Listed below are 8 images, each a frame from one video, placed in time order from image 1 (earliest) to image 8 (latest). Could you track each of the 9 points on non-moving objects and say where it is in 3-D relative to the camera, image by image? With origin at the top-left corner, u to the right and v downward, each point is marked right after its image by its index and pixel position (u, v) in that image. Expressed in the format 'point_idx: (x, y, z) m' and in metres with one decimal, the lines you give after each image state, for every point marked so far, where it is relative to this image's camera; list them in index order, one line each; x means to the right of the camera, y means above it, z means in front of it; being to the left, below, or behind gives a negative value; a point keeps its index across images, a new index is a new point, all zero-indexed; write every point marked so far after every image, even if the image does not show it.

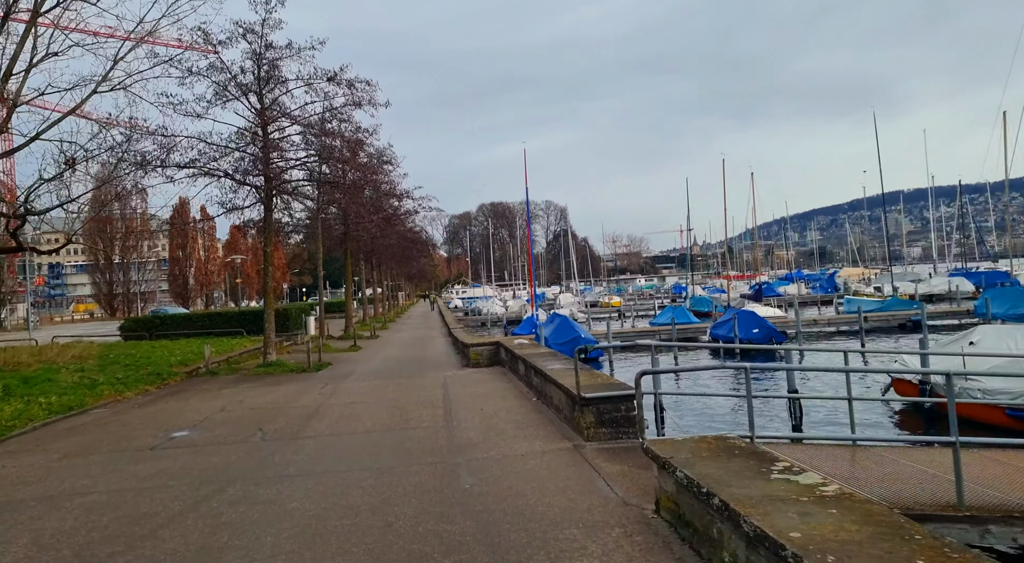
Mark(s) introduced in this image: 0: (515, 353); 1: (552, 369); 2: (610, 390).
0: (+0.1, -1.3, +13.0) m
1: (+0.6, -1.2, +10.0) m
2: (+1.0, -1.1, +7.3) m
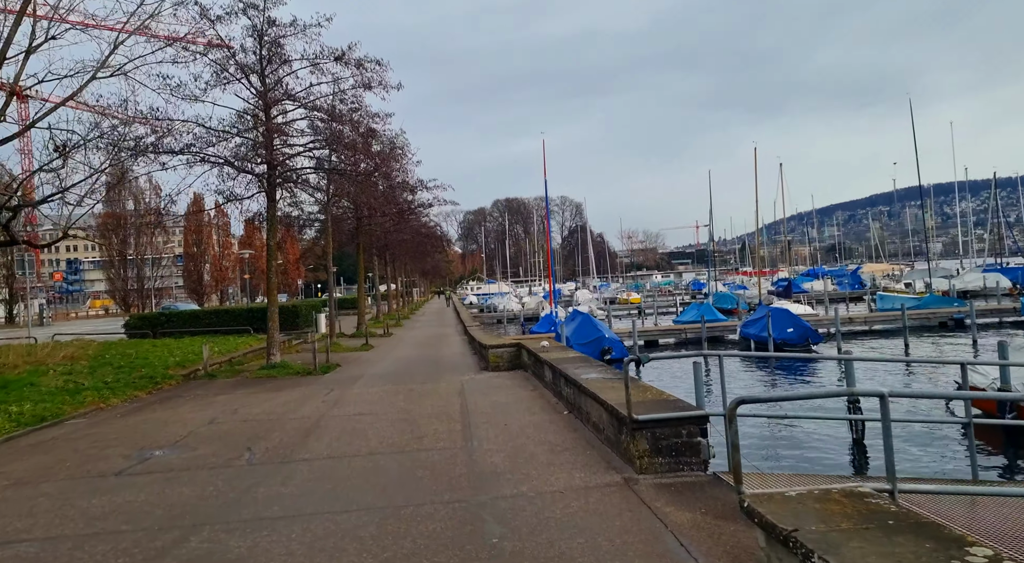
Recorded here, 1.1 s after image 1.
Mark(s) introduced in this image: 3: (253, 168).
0: (+0.5, -1.3, +11.7) m
1: (+0.9, -1.1, +8.7) m
2: (+1.3, -1.1, +6.0) m
3: (-5.7, +2.5, +15.8) m
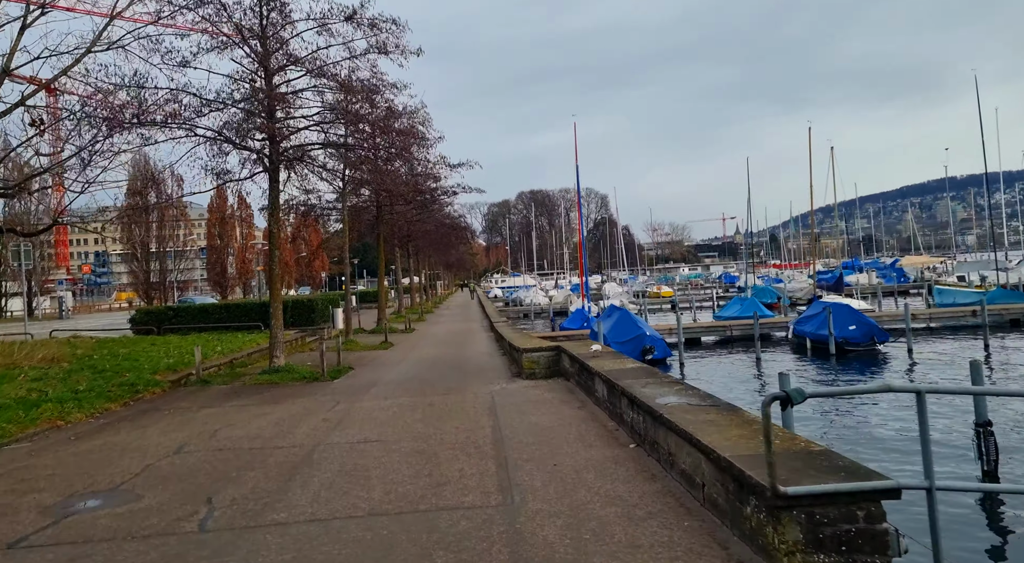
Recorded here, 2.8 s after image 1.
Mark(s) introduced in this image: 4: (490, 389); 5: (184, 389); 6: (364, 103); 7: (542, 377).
0: (+1.0, -1.2, +9.5) m
1: (+1.4, -1.1, +6.5) m
2: (+1.7, -1.0, +3.8) m
3: (-5.0, +2.7, +13.8) m
4: (-0.3, -1.7, +11.4) m
5: (-5.8, -1.9, +12.7) m
6: (-3.3, +4.1, +16.1) m
7: (+0.5, -1.6, +12.3) m
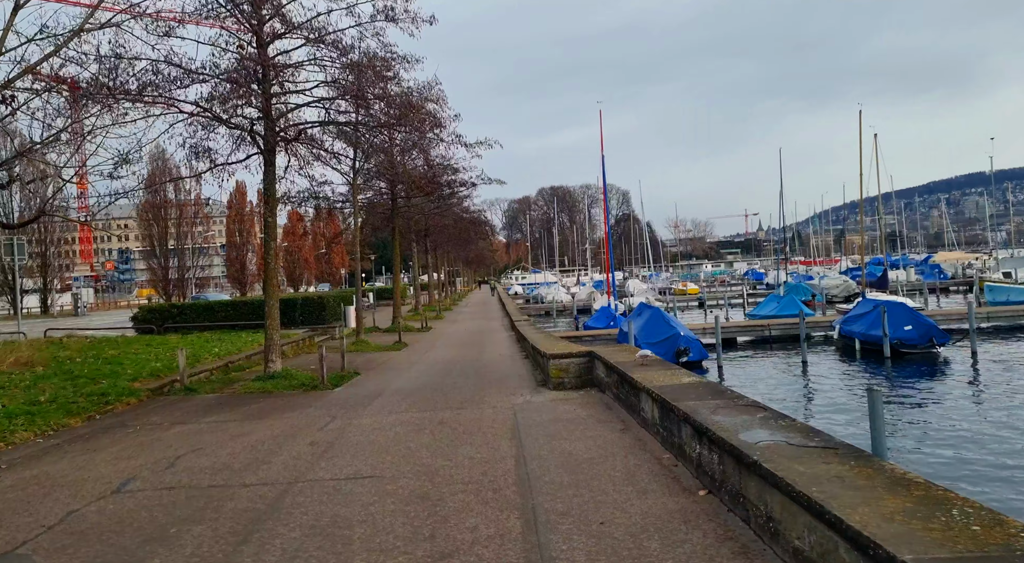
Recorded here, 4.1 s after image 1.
0: (+1.3, -1.1, +7.8) m
1: (+1.6, -1.0, +4.8) m
2: (+1.8, -1.0, +2.1) m
3: (-4.6, +2.8, +12.3) m
4: (0.0, -1.6, +9.7) m
5: (-5.4, -1.8, +11.2) m
6: (-2.8, +4.2, +14.5) m
7: (+0.9, -1.6, +10.6) m
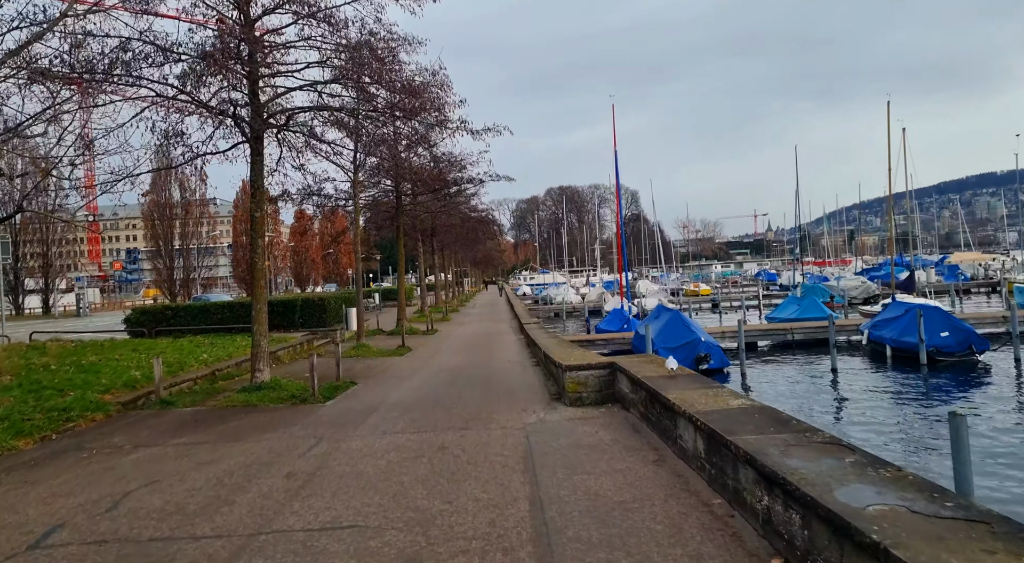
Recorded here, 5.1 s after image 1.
0: (+1.4, -1.1, +6.6) m
1: (+1.7, -1.0, +3.5) m
2: (+1.8, -1.0, +0.8) m
3: (-4.4, +2.7, +11.1) m
4: (+0.1, -1.7, +8.5) m
5: (-5.2, -1.8, +10.0) m
6: (-2.6, +4.1, +13.3) m
7: (+1.0, -1.6, +9.4) m
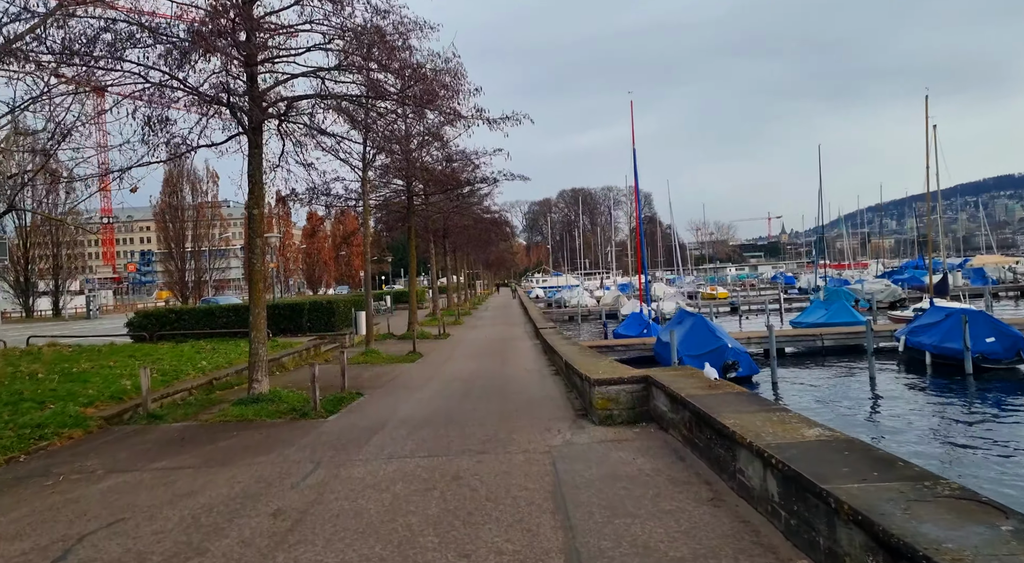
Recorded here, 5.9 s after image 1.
0: (+1.6, -1.2, +5.6) m
1: (+1.8, -1.1, +2.5) m
2: (+2.0, -1.0, -0.2) m
3: (-4.1, +2.7, +10.2) m
4: (+0.4, -1.7, +7.5) m
5: (-5.0, -1.9, +9.1) m
6: (-2.2, +4.1, +12.4) m
7: (+1.3, -1.6, +8.4) m
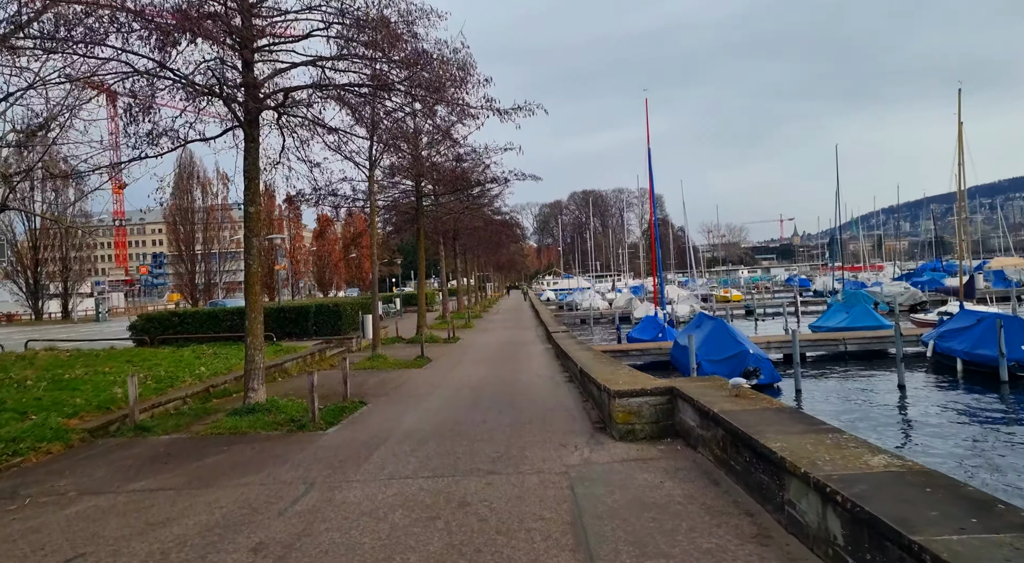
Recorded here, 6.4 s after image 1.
0: (+1.7, -1.2, +4.9) m
1: (+1.9, -1.1, +1.8) m
2: (+2.0, -1.0, -0.9) m
3: (-4.0, +2.7, +9.6) m
4: (+0.5, -1.7, +6.8) m
5: (-4.8, -1.9, +8.5) m
6: (-2.1, +4.1, +11.7) m
7: (+1.4, -1.7, +7.7) m
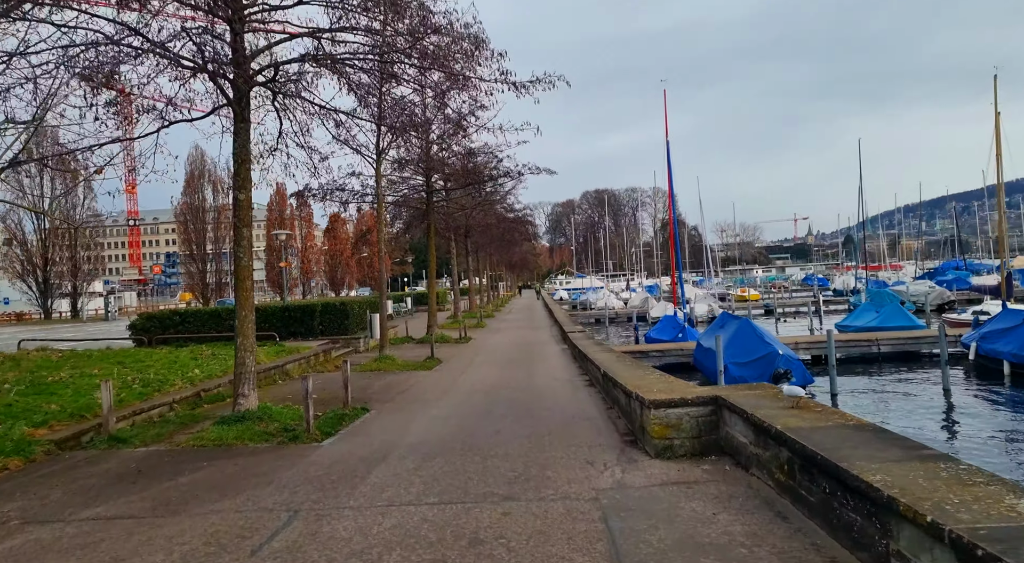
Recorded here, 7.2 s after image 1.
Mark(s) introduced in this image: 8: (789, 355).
0: (+1.9, -1.1, +3.8) m
1: (+1.9, -1.0, +0.7) m
2: (+2.0, -1.0, -2.0) m
3: (-3.8, +2.7, +8.6) m
4: (+0.7, -1.7, +5.8) m
5: (-4.6, -1.8, +7.5) m
6: (-1.8, +4.1, +10.8) m
7: (+1.6, -1.6, +6.6) m
8: (+6.8, -1.8, +17.7) m
